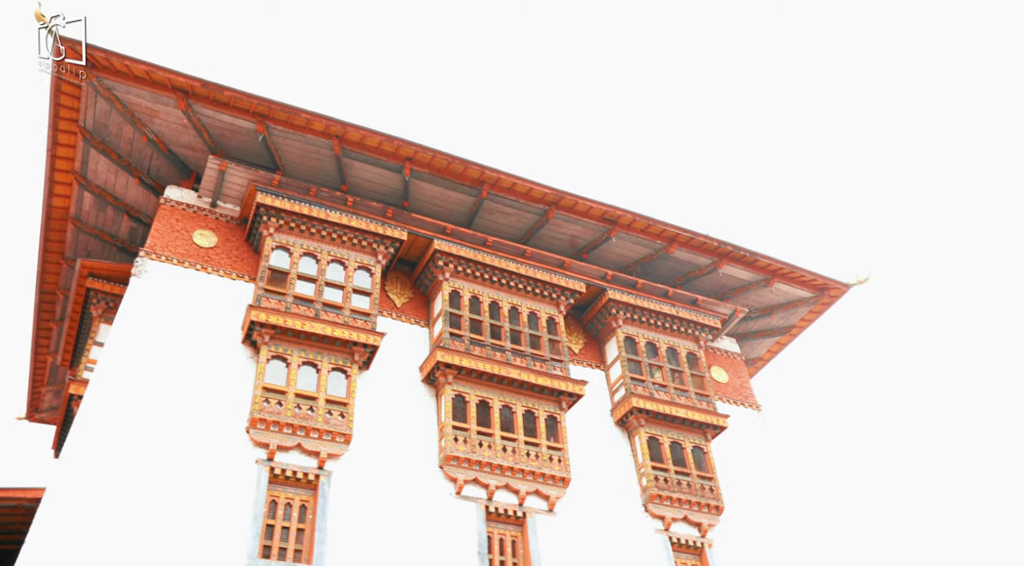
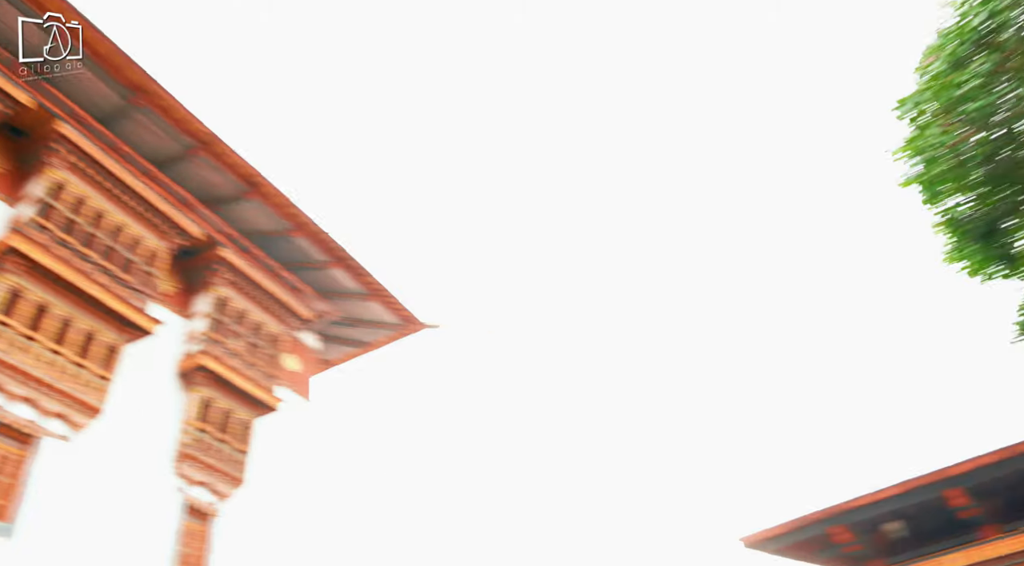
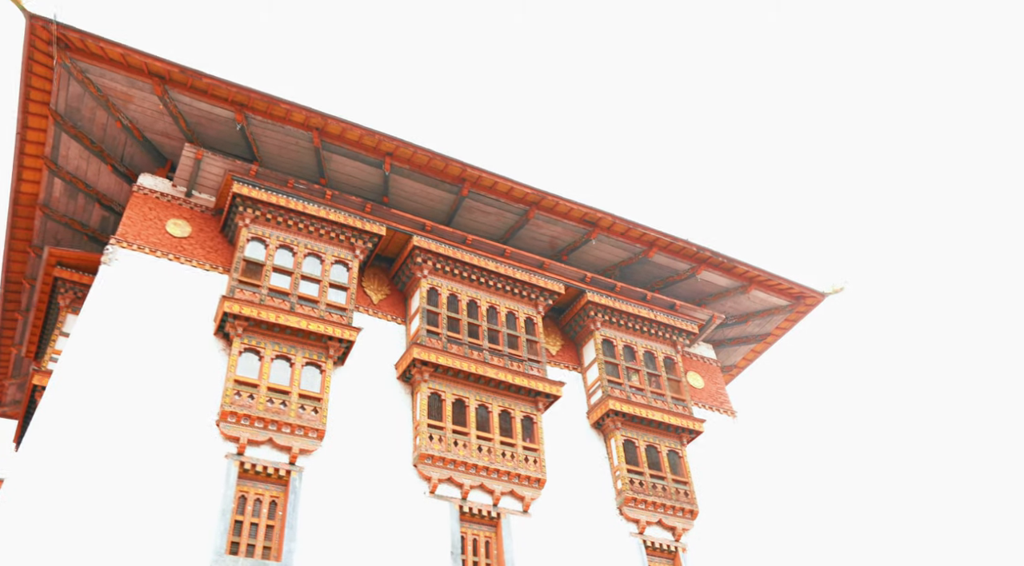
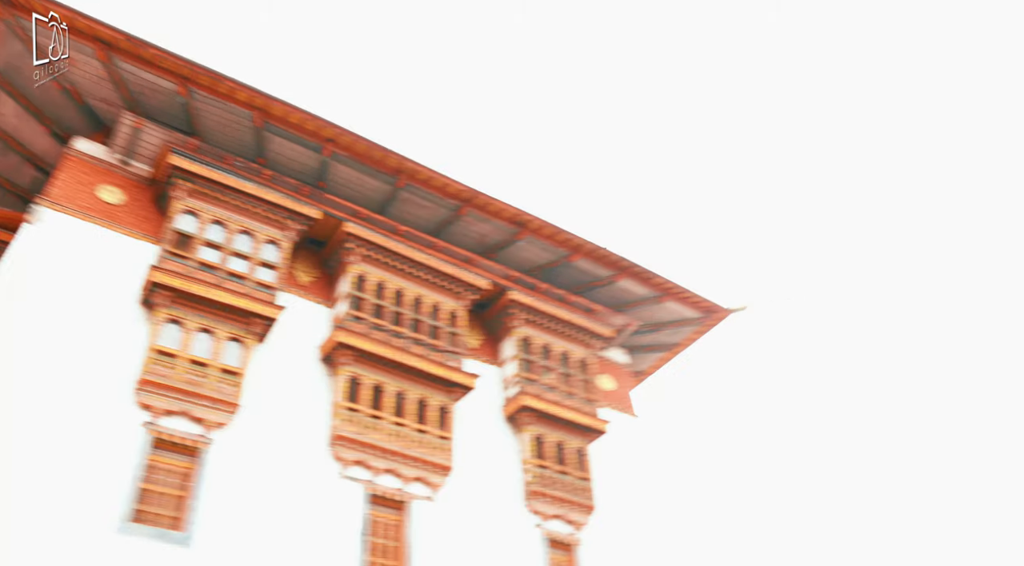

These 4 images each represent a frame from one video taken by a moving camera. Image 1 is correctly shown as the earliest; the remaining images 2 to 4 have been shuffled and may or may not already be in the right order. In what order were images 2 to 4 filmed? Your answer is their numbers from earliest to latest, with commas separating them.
3, 4, 2
